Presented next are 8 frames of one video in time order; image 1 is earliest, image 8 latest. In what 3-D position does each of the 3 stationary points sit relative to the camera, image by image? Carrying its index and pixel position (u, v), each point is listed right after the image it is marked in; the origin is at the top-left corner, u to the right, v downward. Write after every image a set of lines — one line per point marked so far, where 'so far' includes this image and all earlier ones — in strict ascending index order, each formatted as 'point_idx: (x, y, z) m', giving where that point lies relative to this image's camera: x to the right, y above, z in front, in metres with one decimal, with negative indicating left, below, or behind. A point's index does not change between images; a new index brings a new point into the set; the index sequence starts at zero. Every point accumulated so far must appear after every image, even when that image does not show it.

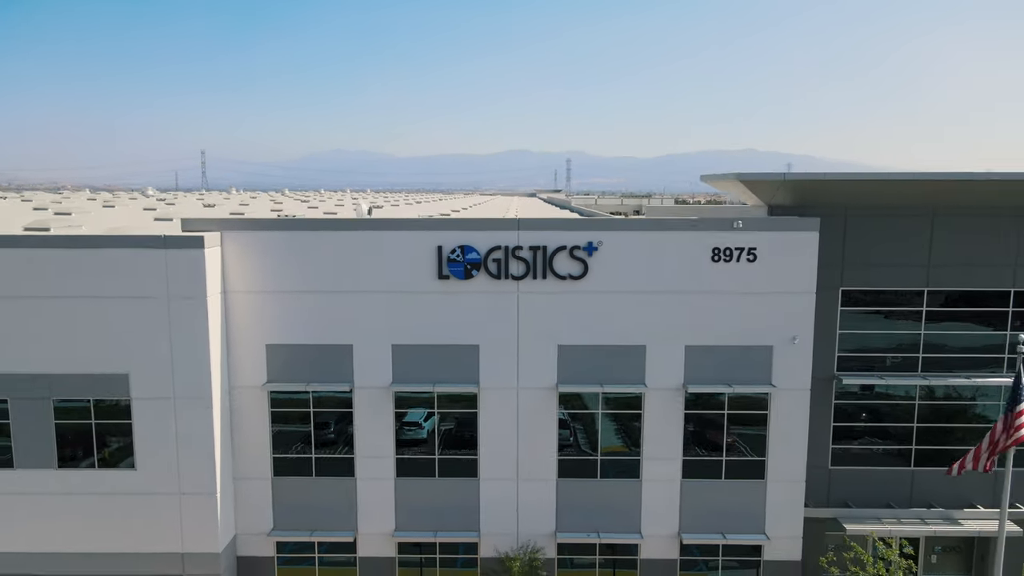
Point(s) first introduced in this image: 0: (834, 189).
0: (+6.8, +2.1, +15.2) m
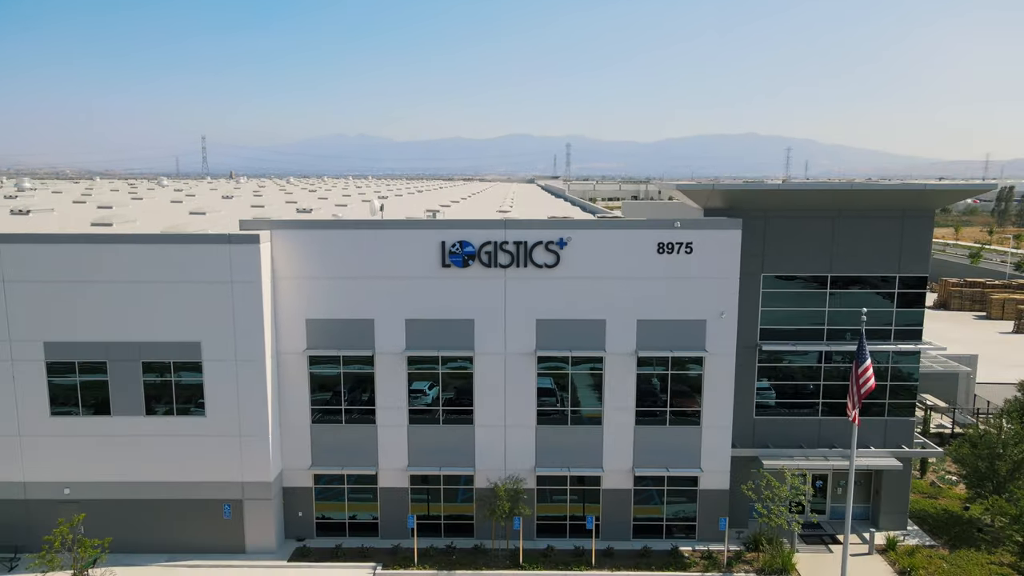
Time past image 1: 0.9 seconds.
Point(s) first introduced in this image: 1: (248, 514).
0: (+6.4, +2.4, +19.3) m
1: (-7.1, -6.0, +19.5) m
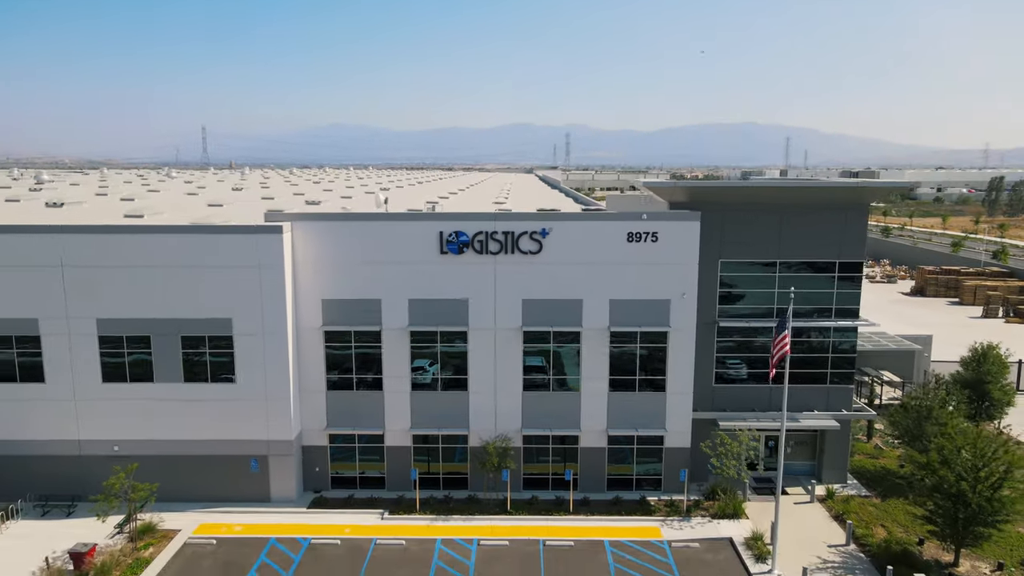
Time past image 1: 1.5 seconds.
0: (+6.1, +2.9, +22.2) m
1: (-7.4, -5.5, +22.5) m
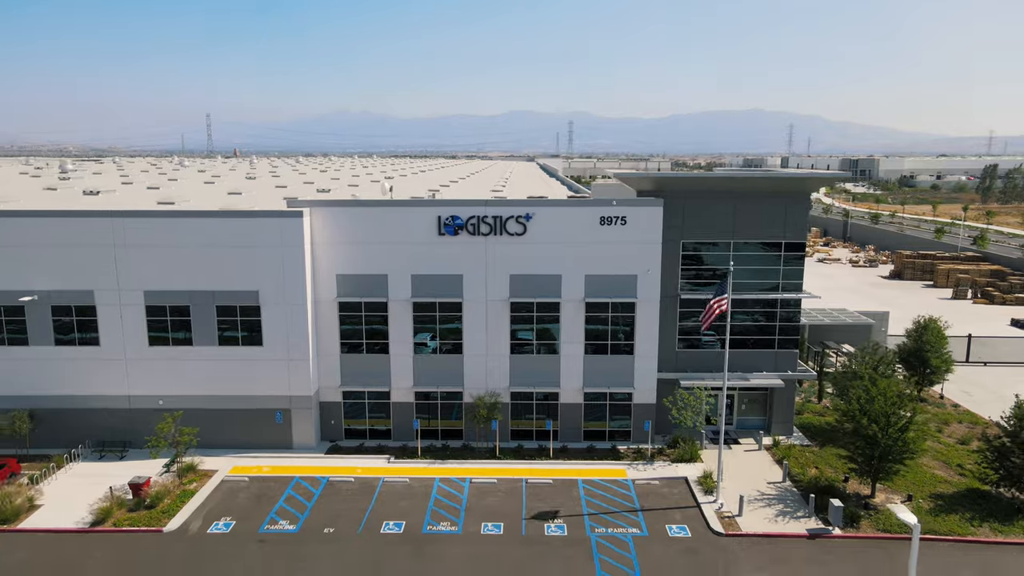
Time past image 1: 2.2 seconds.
0: (+5.7, +3.7, +25.6) m
1: (-7.8, -4.7, +26.2) m
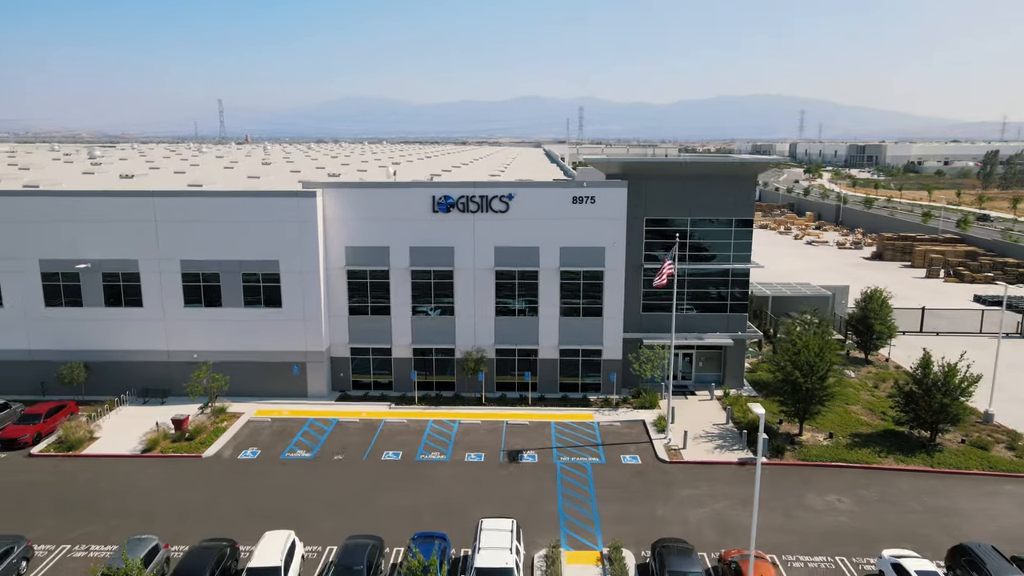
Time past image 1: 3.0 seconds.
0: (+5.1, +4.9, +29.5) m
1: (-8.5, -3.5, +30.4) m
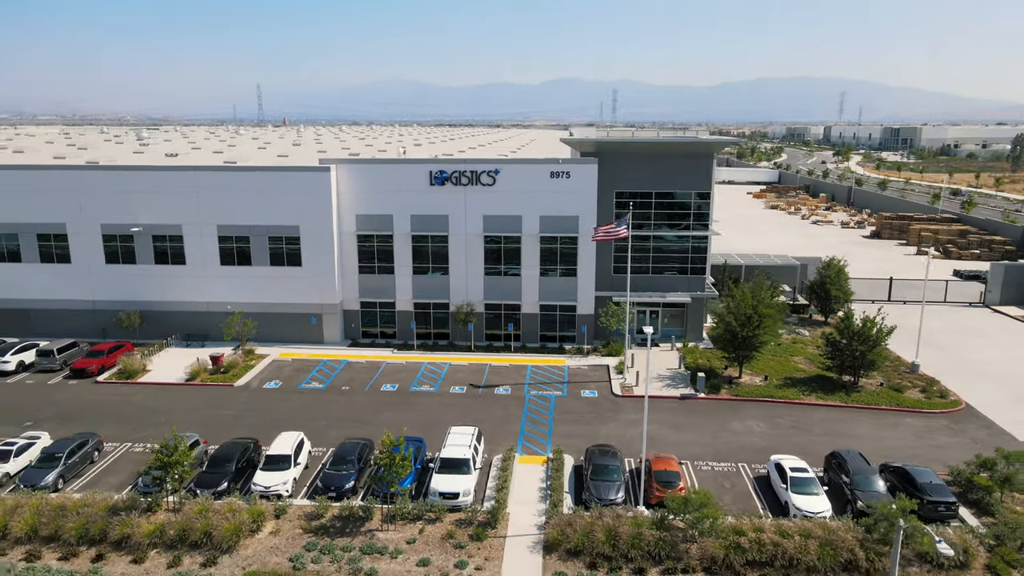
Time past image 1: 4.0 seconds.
0: (+4.4, +6.6, +33.8) m
1: (-9.1, -1.6, +35.6) m
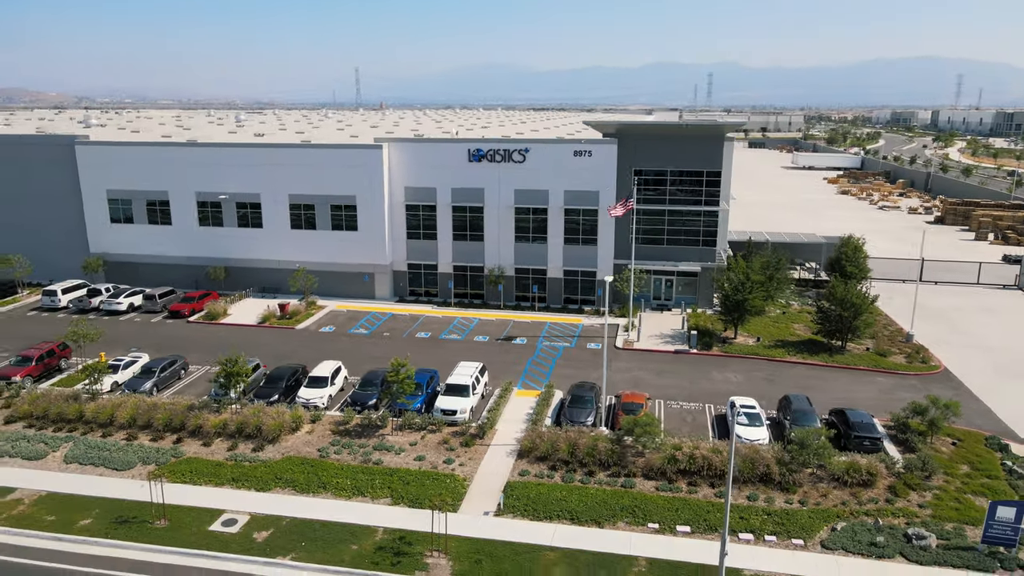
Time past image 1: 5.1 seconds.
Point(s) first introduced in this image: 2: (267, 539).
0: (+5.9, +8.3, +37.4) m
1: (-7.6, +0.5, +41.0) m
2: (-6.6, -6.7, +19.5) m
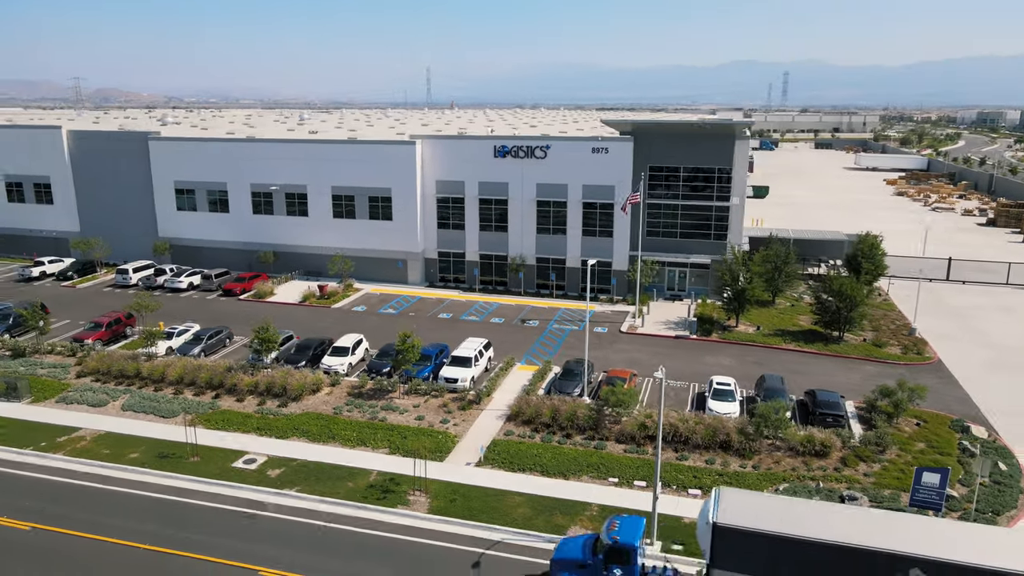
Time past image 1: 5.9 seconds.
0: (+7.0, +8.8, +39.5) m
1: (-6.2, +1.4, +44.3) m
2: (-7.3, -5.9, +22.9) m
